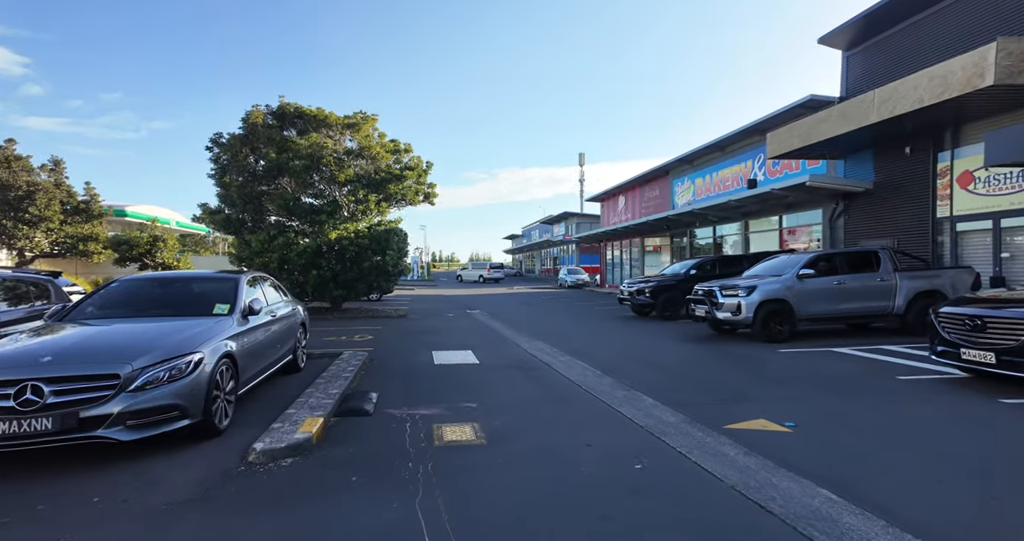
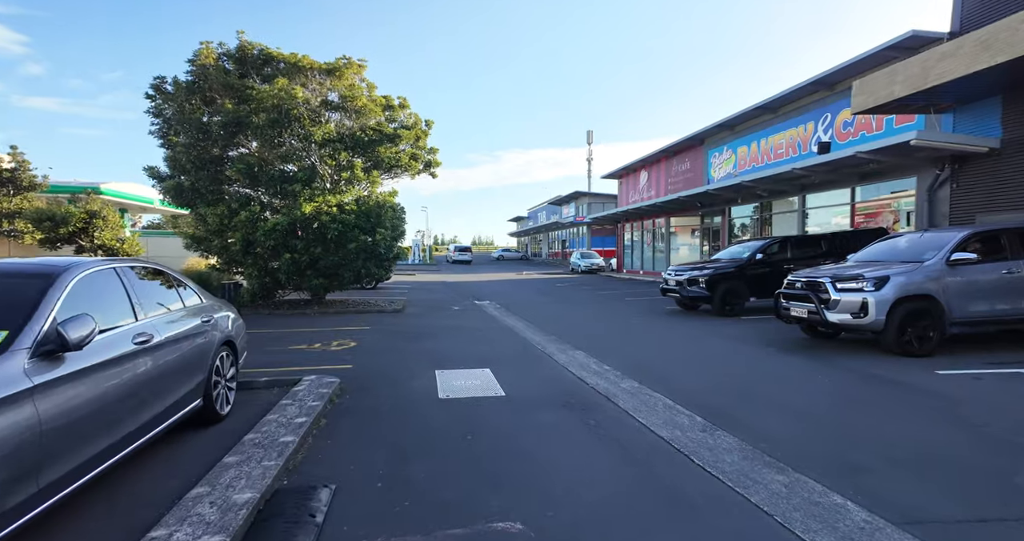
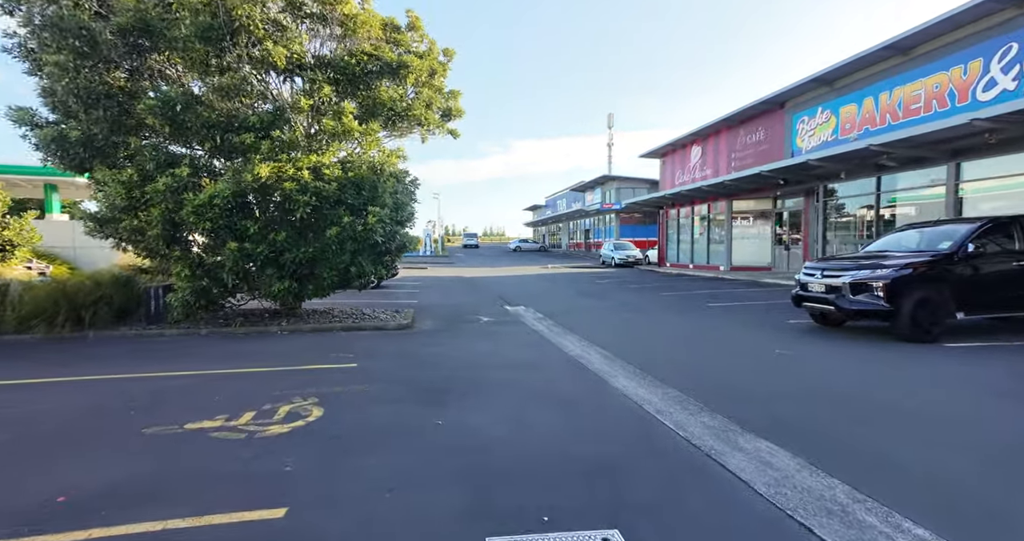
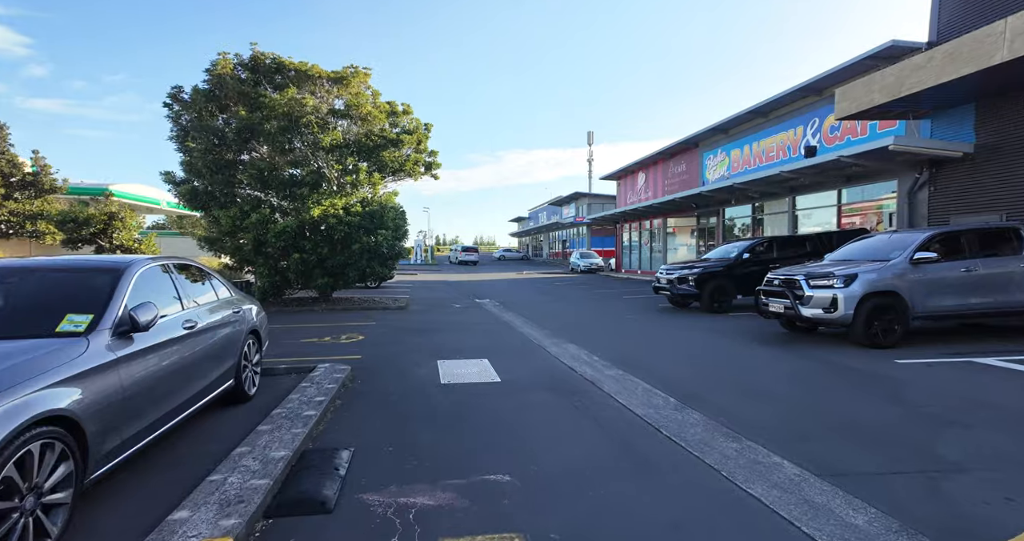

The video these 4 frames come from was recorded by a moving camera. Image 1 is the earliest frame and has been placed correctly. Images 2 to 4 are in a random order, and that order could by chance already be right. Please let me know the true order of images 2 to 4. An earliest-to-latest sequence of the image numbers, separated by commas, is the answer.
4, 2, 3
